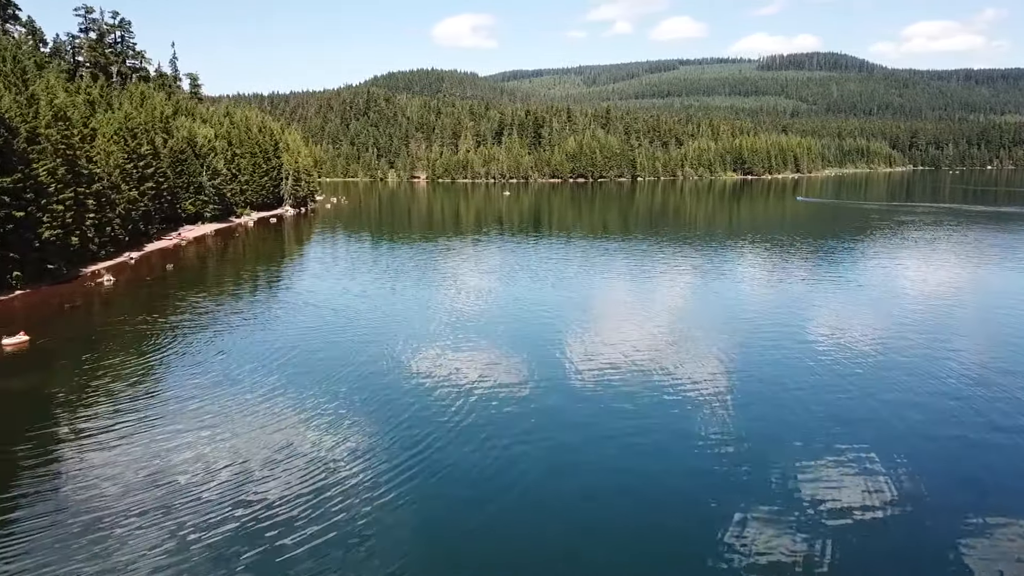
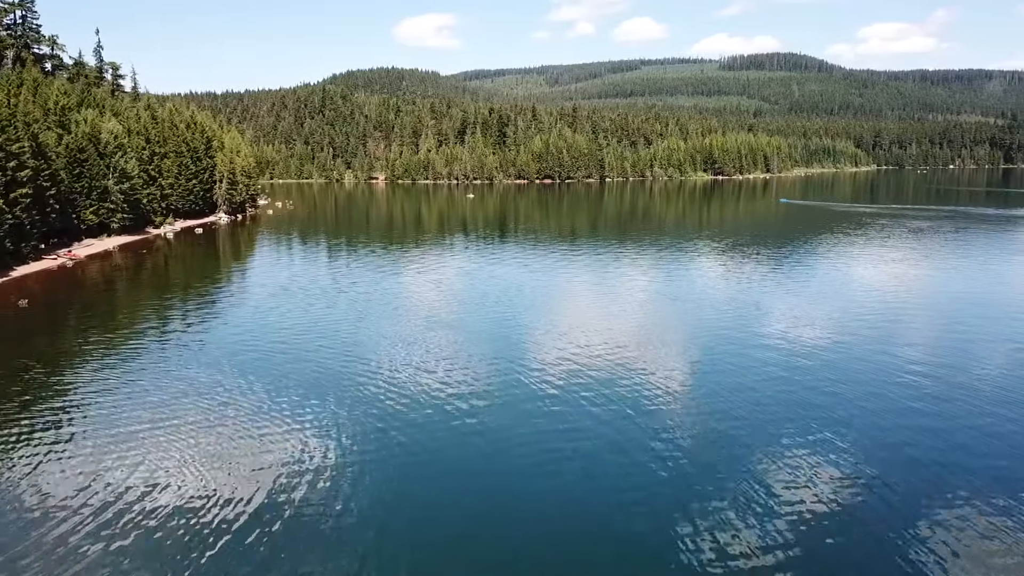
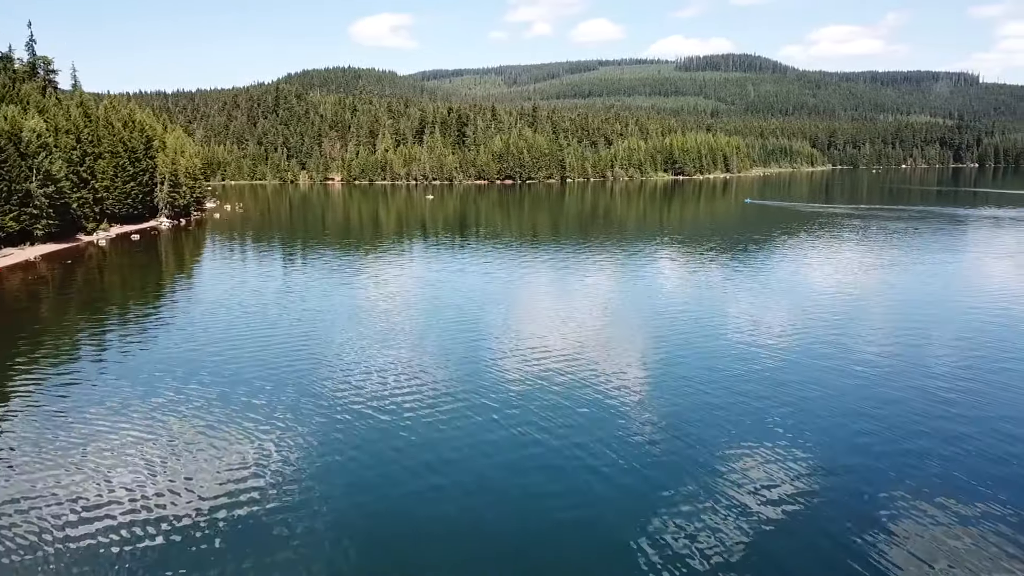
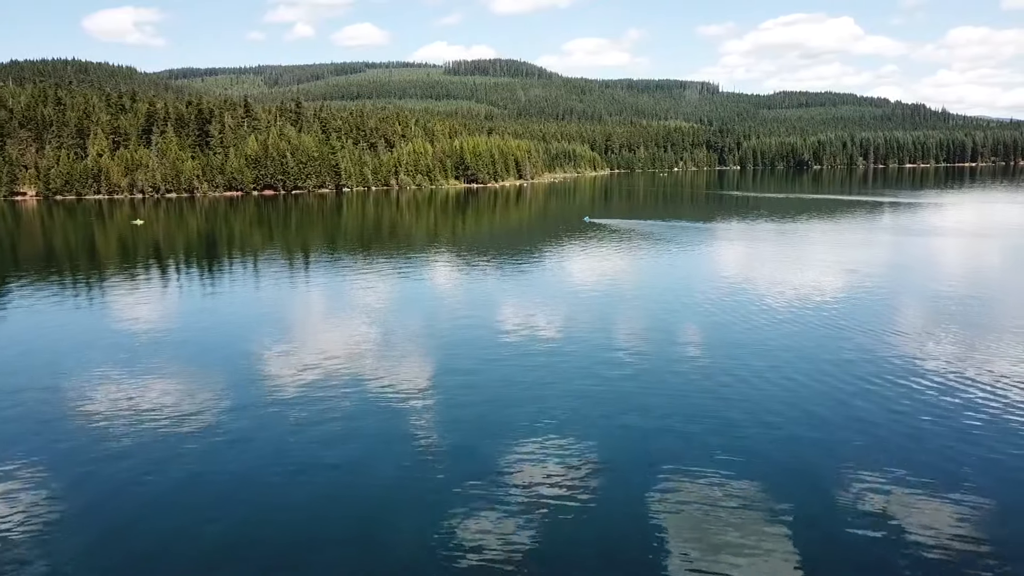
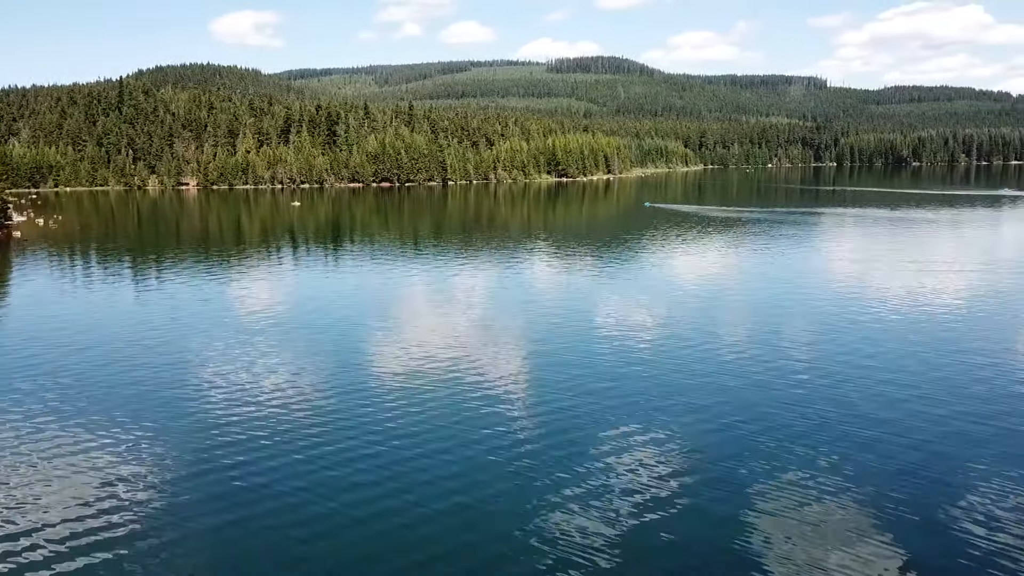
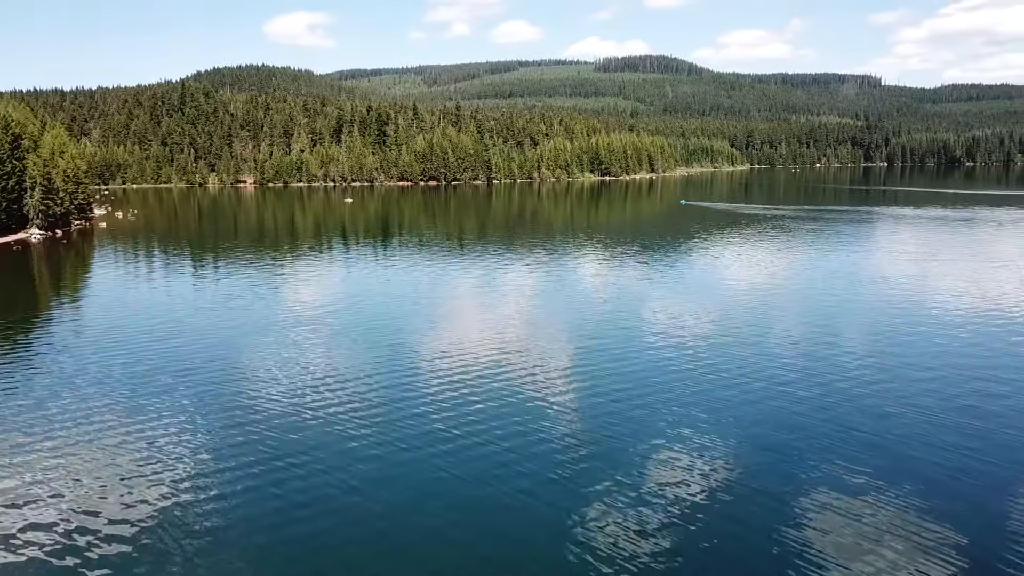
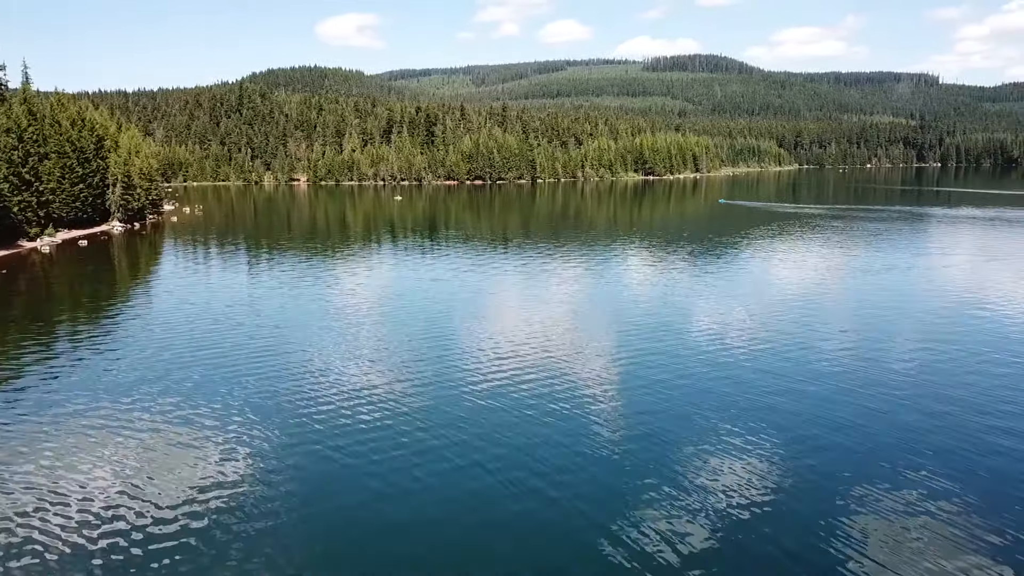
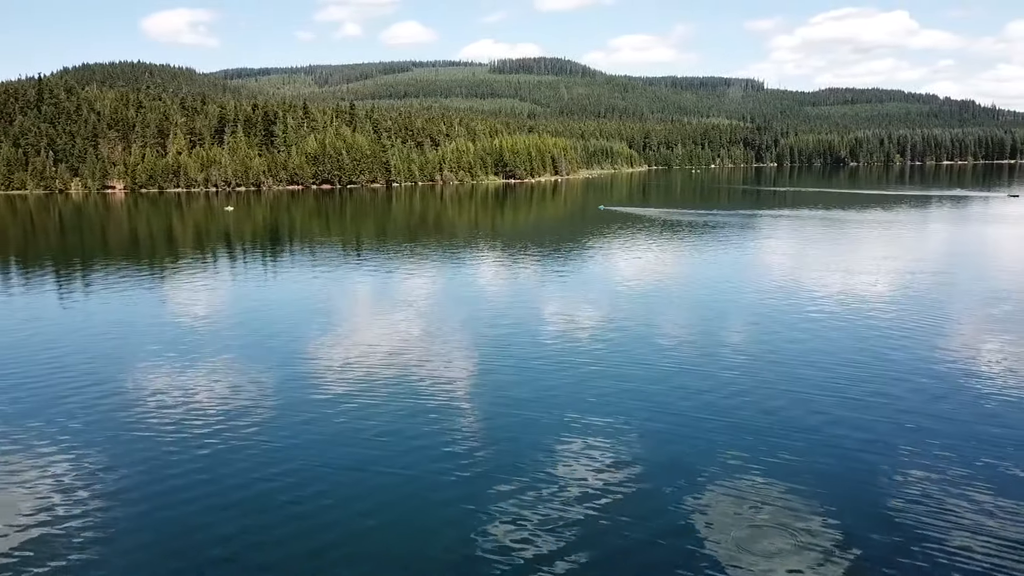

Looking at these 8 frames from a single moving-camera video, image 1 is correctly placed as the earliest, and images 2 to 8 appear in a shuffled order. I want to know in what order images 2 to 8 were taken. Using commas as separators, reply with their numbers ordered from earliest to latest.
2, 3, 7, 6, 5, 8, 4
